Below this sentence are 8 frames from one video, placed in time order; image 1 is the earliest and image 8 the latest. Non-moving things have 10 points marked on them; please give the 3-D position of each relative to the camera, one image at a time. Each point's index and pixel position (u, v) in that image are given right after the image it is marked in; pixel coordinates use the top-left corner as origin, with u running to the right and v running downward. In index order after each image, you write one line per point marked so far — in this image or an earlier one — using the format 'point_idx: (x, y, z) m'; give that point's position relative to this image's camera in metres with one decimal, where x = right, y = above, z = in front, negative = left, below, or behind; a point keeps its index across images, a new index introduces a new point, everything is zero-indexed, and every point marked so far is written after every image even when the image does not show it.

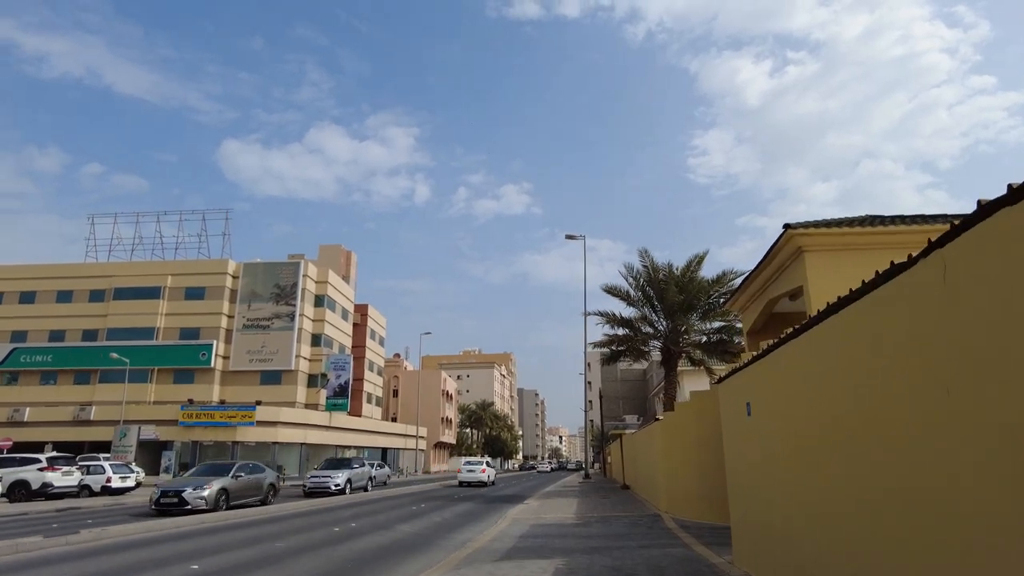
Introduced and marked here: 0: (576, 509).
0: (+1.7, -6.0, +17.8) m
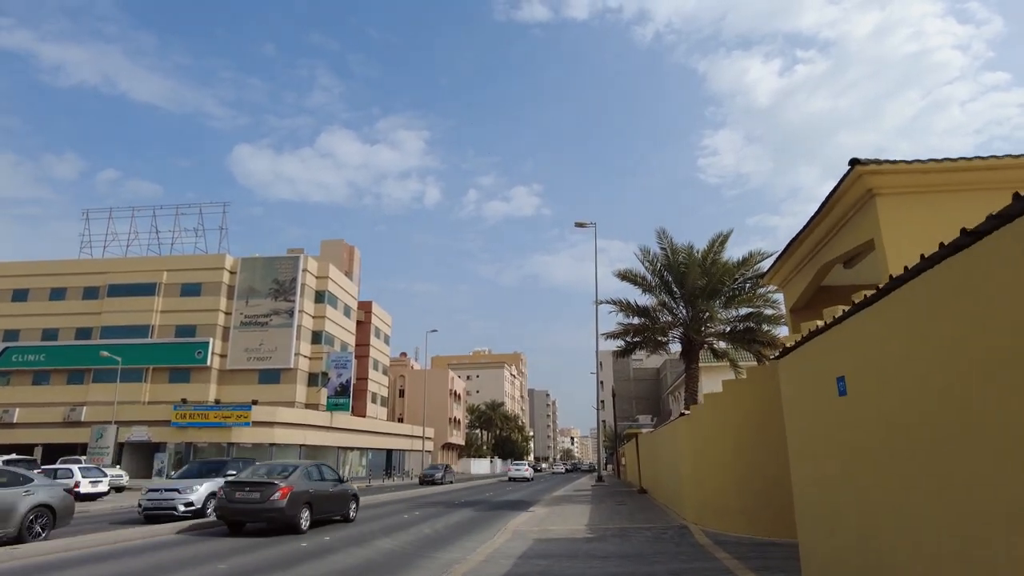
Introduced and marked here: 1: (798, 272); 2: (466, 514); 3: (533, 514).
0: (+1.8, -5.4, +15.5) m
1: (+5.3, +0.3, +12.2) m
2: (-1.4, -6.6, +19.2) m
3: (+0.5, -5.8, +16.8) m
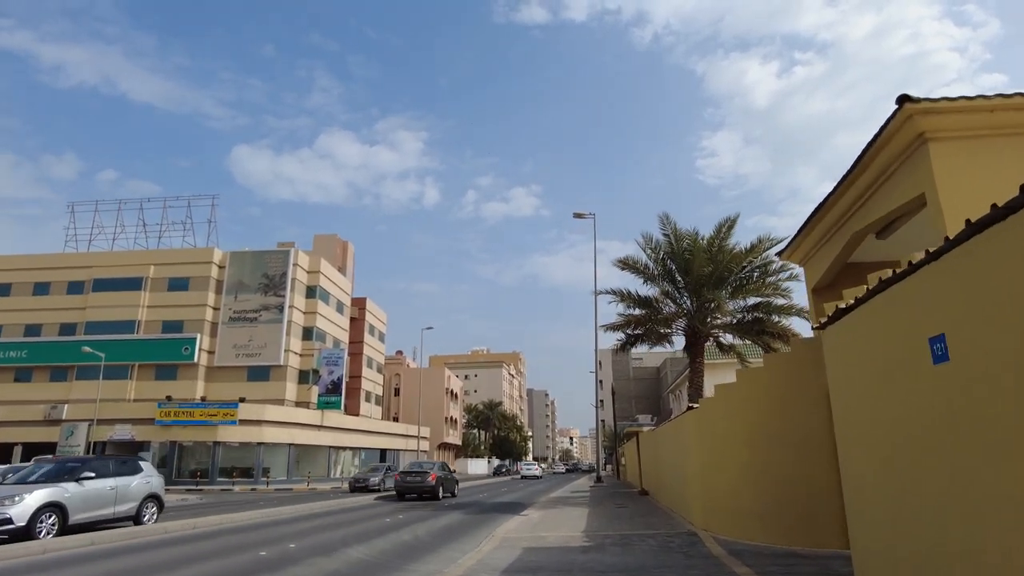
0: (+1.6, -5.0, +14.1) m
1: (+5.1, +0.7, +10.8) m
2: (-1.6, -6.2, +17.8) m
3: (+0.3, -5.4, +15.4) m
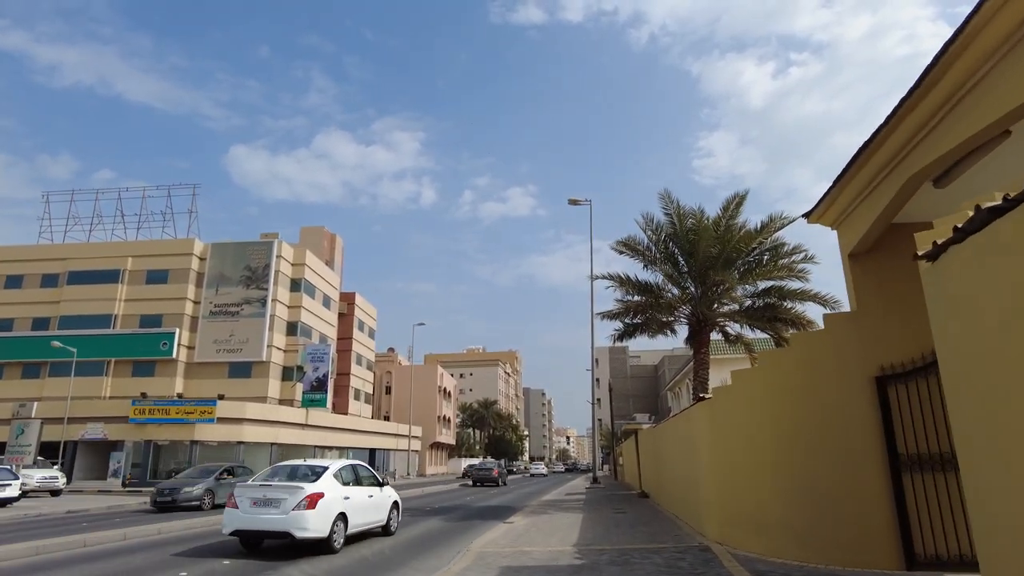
0: (+1.2, -4.6, +12.2) m
1: (+4.7, +1.2, +9.0) m
2: (-1.9, -5.7, +15.9) m
3: (-0.1, -4.9, +13.5) m
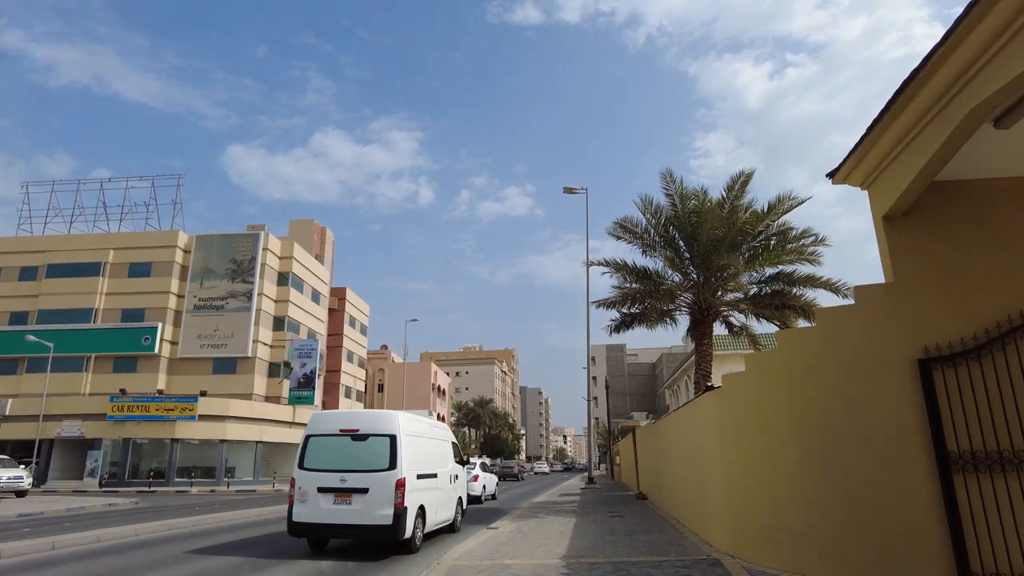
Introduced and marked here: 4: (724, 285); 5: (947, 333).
0: (+0.9, -4.2, +10.9) m
1: (+4.5, +1.5, +7.6) m
2: (-2.2, -5.3, +14.6) m
3: (-0.4, -4.5, +12.1) m
4: (+5.7, +0.1, +17.8) m
5: (+4.8, -0.5, +7.2) m
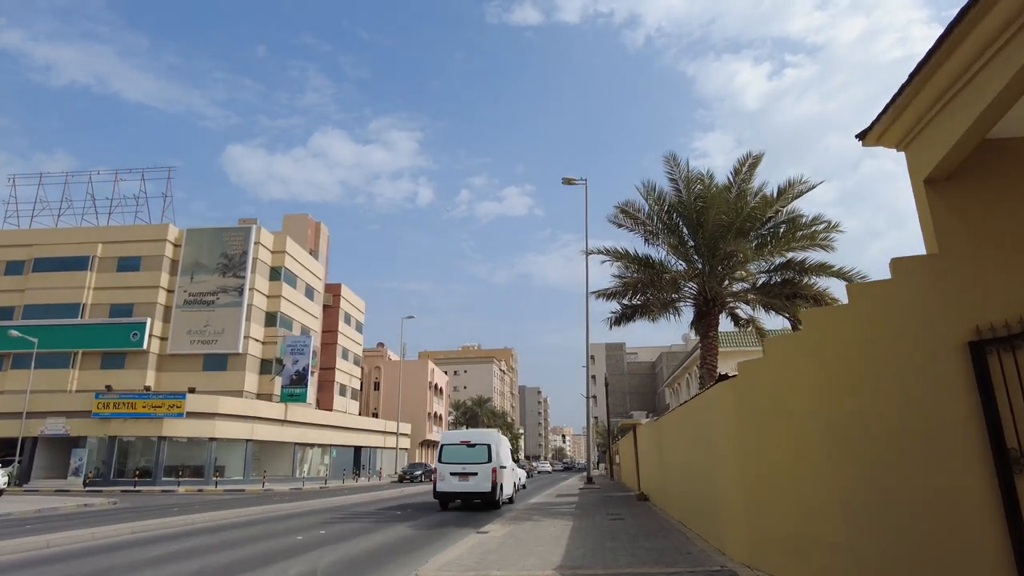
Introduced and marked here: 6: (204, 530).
0: (+0.8, -3.9, +9.9) m
1: (+4.3, +1.8, +6.6) m
2: (-2.4, -5.0, +13.6) m
3: (-0.5, -4.2, +11.1) m
4: (+5.6, +0.4, +16.8) m
5: (+4.6, -0.2, +6.2) m
6: (-6.8, -5.3, +14.3) m
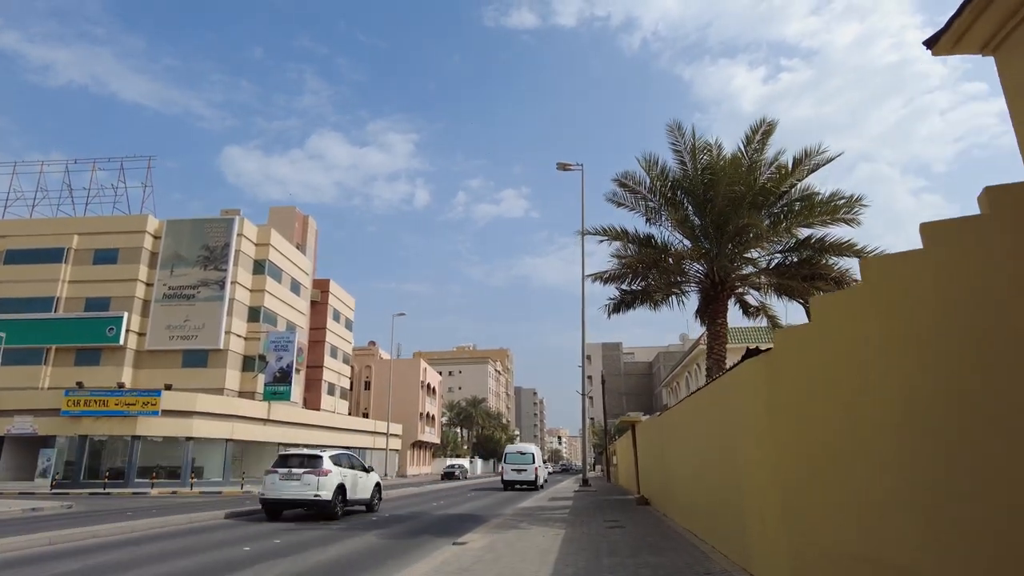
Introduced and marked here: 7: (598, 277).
0: (+0.5, -3.4, +8.2) m
1: (+4.1, +2.3, +5.0) m
2: (-2.7, -4.6, +11.9) m
3: (-0.8, -3.8, +9.5) m
4: (+5.3, +0.8, +15.2) m
5: (+4.4, +0.2, +4.6) m
6: (-7.1, -4.8, +12.6) m
7: (+2.2, +0.3, +16.5) m
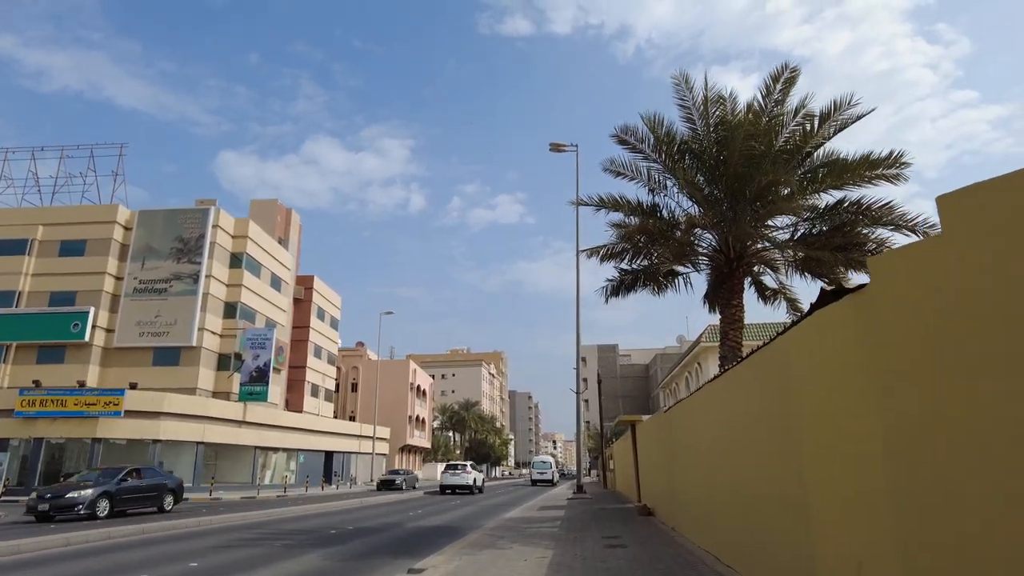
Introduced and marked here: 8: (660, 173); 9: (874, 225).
0: (+0.2, -2.9, +6.0) m
1: (+3.8, +2.9, +2.8) m
2: (-3.0, -4.0, +9.6) m
3: (-1.1, -3.2, +7.2) m
4: (+4.9, +1.3, +13.0) m
5: (+4.1, +0.8, +2.4) m
6: (-7.4, -4.3, +10.3) m
7: (+1.8, +0.8, +14.3) m
8: (+3.2, +2.5, +14.1) m
9: (+6.9, +1.2, +12.5) m
